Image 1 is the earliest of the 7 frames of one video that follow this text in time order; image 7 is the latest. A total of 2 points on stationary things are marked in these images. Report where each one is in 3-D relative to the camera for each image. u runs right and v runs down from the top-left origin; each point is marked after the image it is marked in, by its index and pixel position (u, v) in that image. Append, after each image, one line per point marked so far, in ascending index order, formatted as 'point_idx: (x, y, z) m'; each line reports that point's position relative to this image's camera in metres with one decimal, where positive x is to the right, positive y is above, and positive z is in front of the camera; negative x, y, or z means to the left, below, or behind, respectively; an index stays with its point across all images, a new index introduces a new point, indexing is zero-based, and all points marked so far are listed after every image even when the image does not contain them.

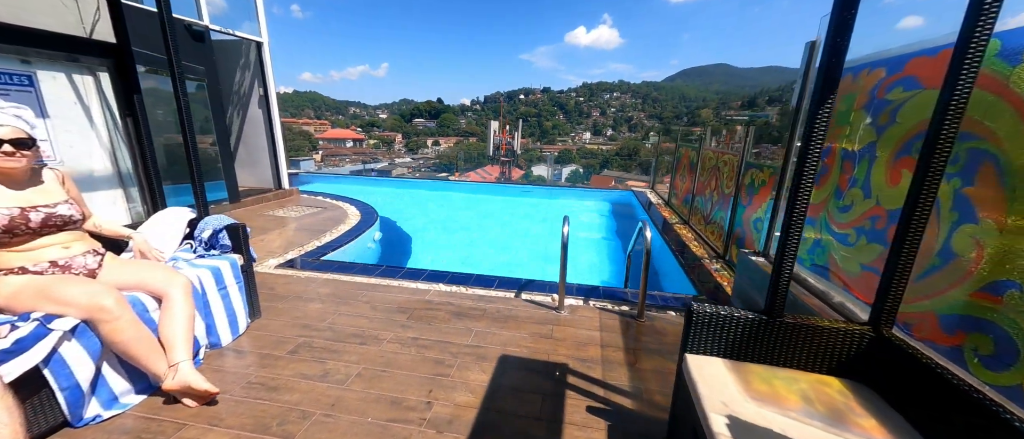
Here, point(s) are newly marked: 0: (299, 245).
0: (-2.6, -0.3, +4.0) m
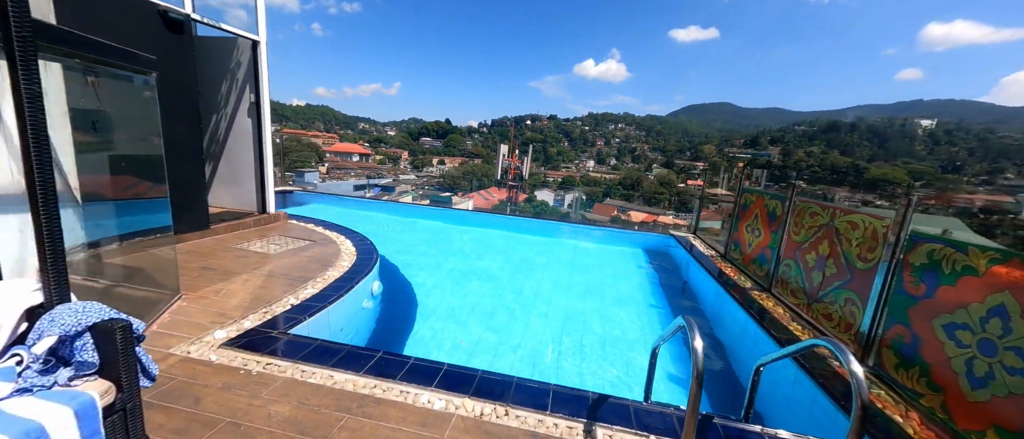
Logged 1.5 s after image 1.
0: (-2.2, -0.7, +2.9) m
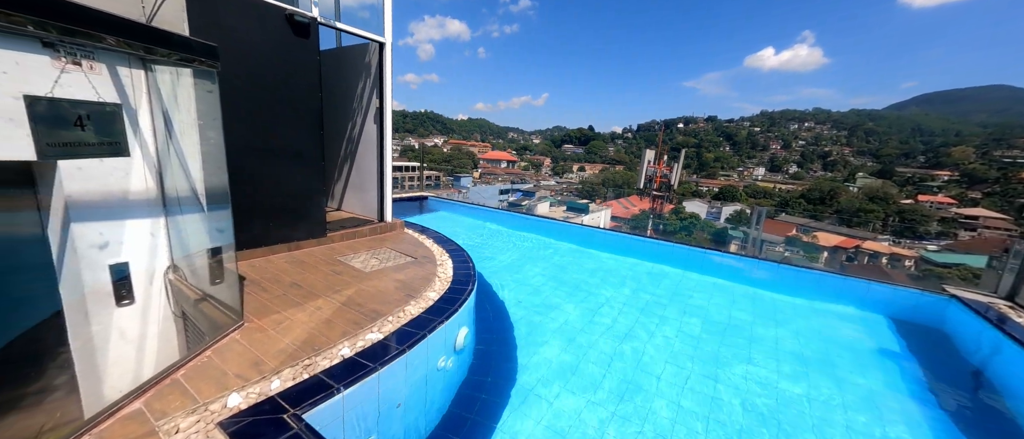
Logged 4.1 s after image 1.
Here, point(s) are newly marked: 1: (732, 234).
0: (-1.4, -0.9, +2.3) m
1: (+4.9, -0.4, +7.1) m
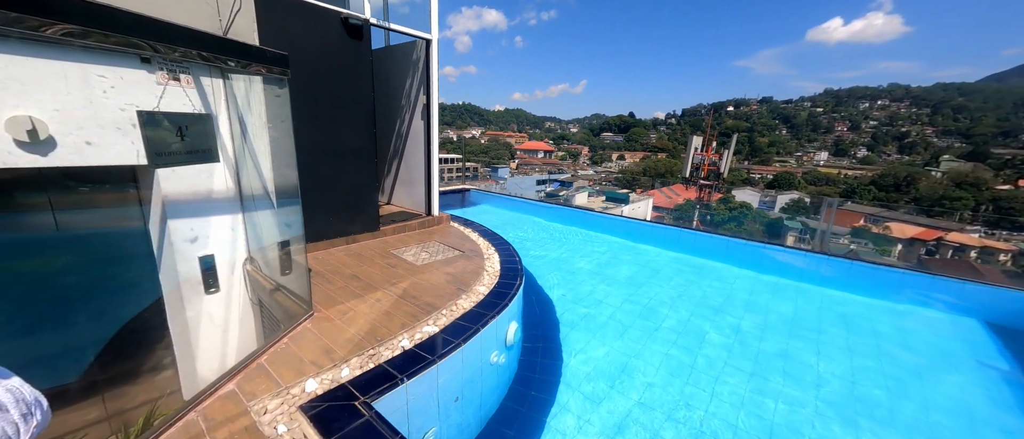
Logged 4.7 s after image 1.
0: (-1.0, -0.9, +2.4) m
1: (+5.8, -0.2, +6.5) m
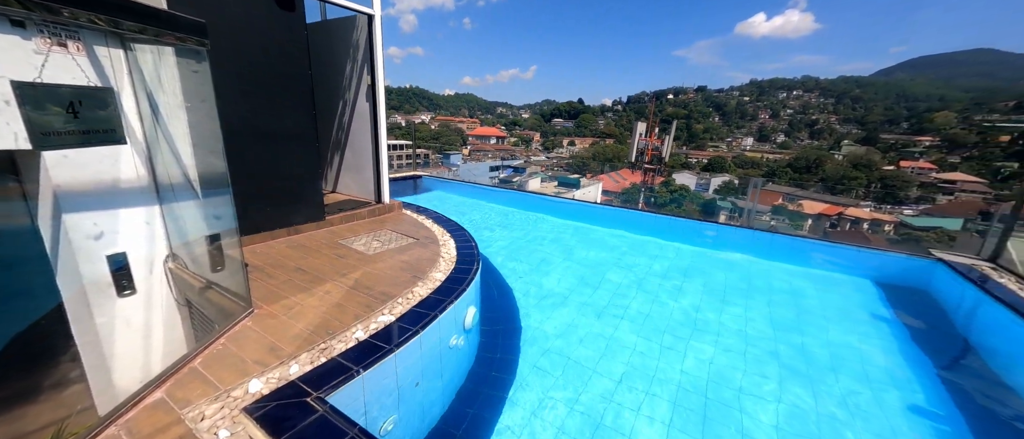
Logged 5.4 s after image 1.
0: (-1.3, -0.8, +2.3) m
1: (+4.8, +0.3, +7.2) m
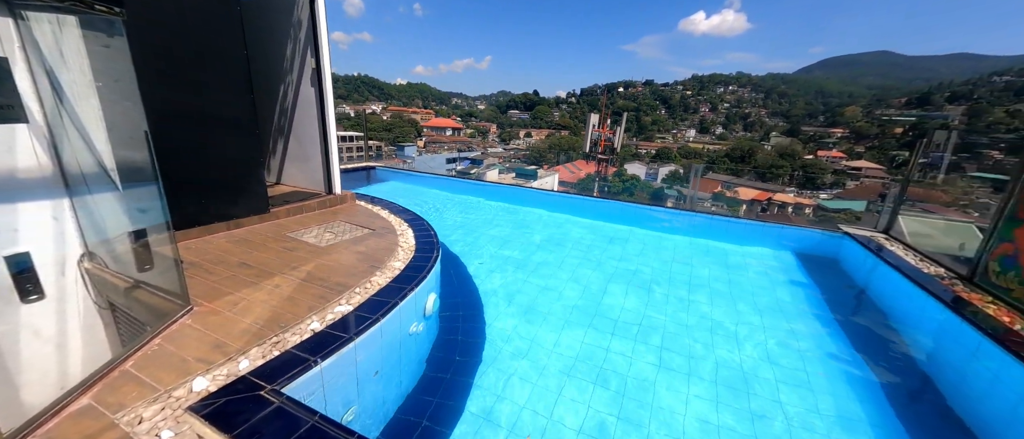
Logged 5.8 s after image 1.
0: (-1.5, -0.7, +2.2) m
1: (+3.9, +0.6, +7.8) m
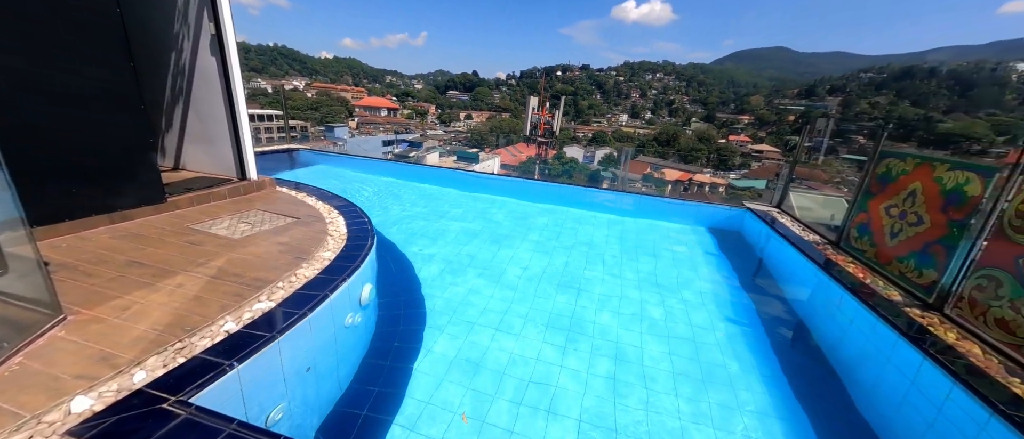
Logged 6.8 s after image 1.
0: (-1.9, -0.7, +2.0) m
1: (+2.4, +1.2, +8.3) m
